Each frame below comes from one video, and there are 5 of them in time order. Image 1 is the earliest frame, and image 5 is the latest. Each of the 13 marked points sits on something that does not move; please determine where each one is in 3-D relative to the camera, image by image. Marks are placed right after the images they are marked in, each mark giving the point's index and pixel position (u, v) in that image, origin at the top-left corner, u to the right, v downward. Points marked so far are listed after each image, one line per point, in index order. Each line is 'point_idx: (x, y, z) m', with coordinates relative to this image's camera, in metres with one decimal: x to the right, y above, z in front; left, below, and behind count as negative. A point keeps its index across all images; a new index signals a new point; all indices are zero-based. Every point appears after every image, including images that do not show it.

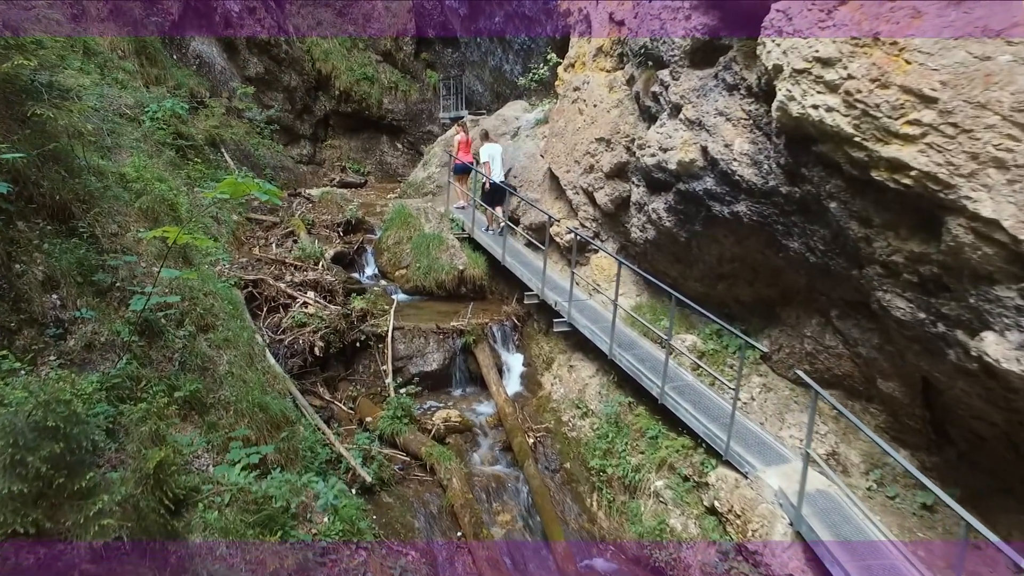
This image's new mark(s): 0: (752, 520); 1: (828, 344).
0: (+1.1, -1.1, +4.2) m
1: (+1.6, -0.3, +4.7) m
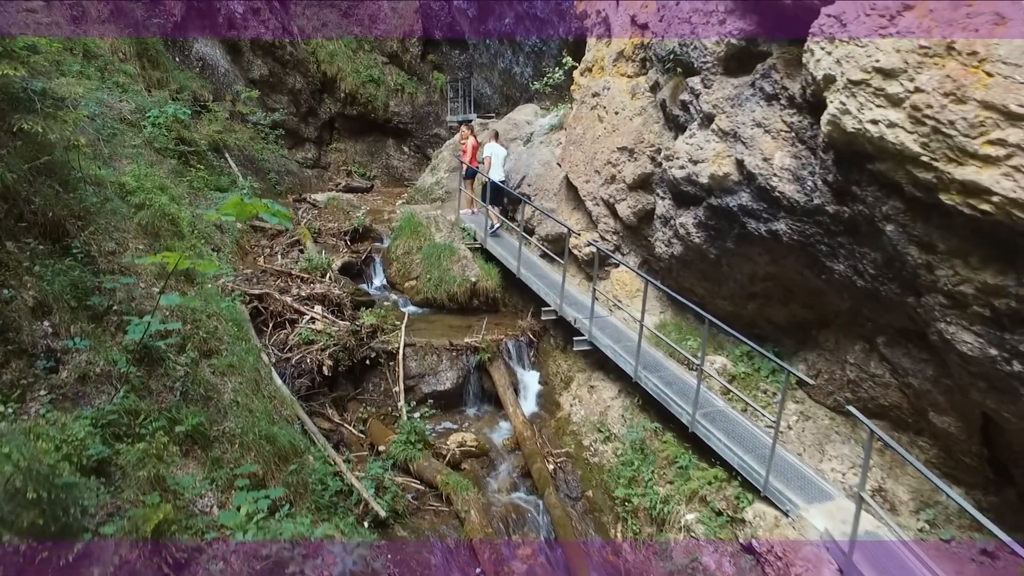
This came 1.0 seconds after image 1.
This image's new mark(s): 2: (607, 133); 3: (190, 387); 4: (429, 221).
0: (+1.2, -1.2, +3.9) m
1: (+1.7, -0.4, +4.3) m
2: (+0.7, +1.1, +6.5) m
3: (-1.5, -0.5, +4.2) m
4: (-0.8, +0.6, +8.9) m
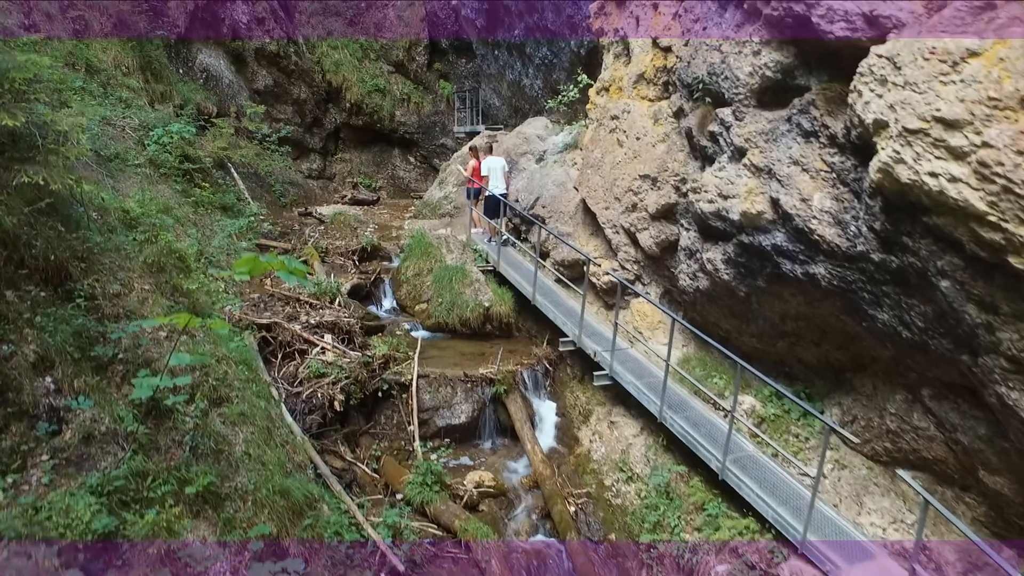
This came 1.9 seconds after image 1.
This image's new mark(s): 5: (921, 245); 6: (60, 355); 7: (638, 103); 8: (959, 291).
0: (+1.3, -1.4, +3.7) m
1: (+1.8, -0.6, +4.1) m
2: (+0.8, +0.9, +6.3) m
3: (-1.4, -0.7, +4.0) m
4: (-0.7, +0.4, +8.7) m
5: (+1.5, +0.2, +3.4) m
6: (-1.8, -0.3, +3.7) m
7: (+0.9, +1.3, +6.4) m
8: (+1.6, 0.0, +3.3) m
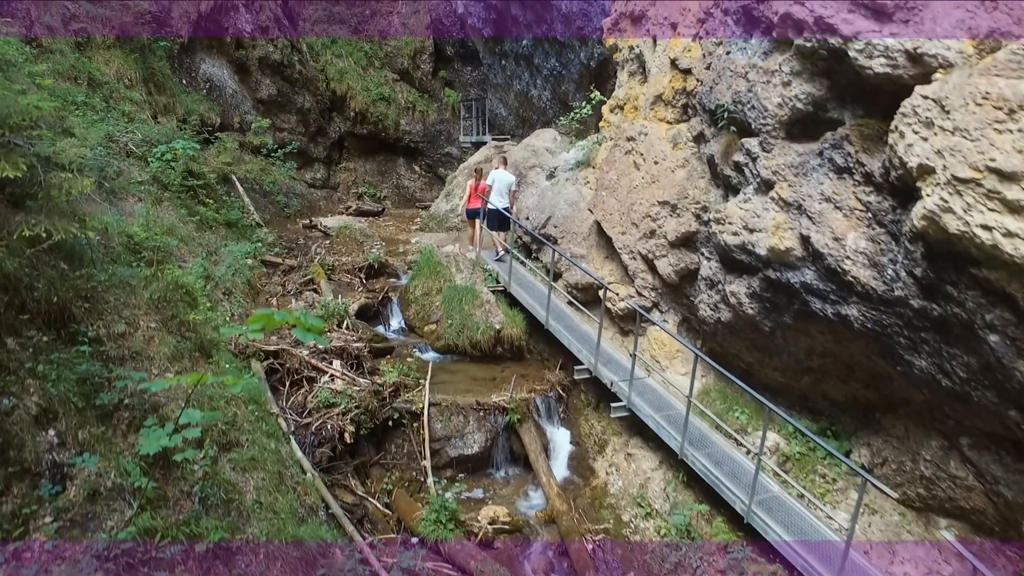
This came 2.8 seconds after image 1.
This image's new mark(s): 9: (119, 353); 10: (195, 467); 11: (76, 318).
0: (+1.4, -1.6, +3.6) m
1: (+1.9, -0.8, +4.0) m
2: (+0.9, +0.7, +6.1) m
3: (-1.3, -0.8, +3.8) m
4: (-0.6, +0.3, +8.6) m
5: (+1.6, 0.0, +3.2) m
6: (-1.7, -0.5, +3.5) m
7: (+1.0, +1.1, +6.3) m
8: (+1.7, -0.2, +3.1) m
9: (-1.8, -0.3, +4.1) m
10: (-1.3, -0.8, +3.8) m
11: (-1.9, -0.1, +4.0) m
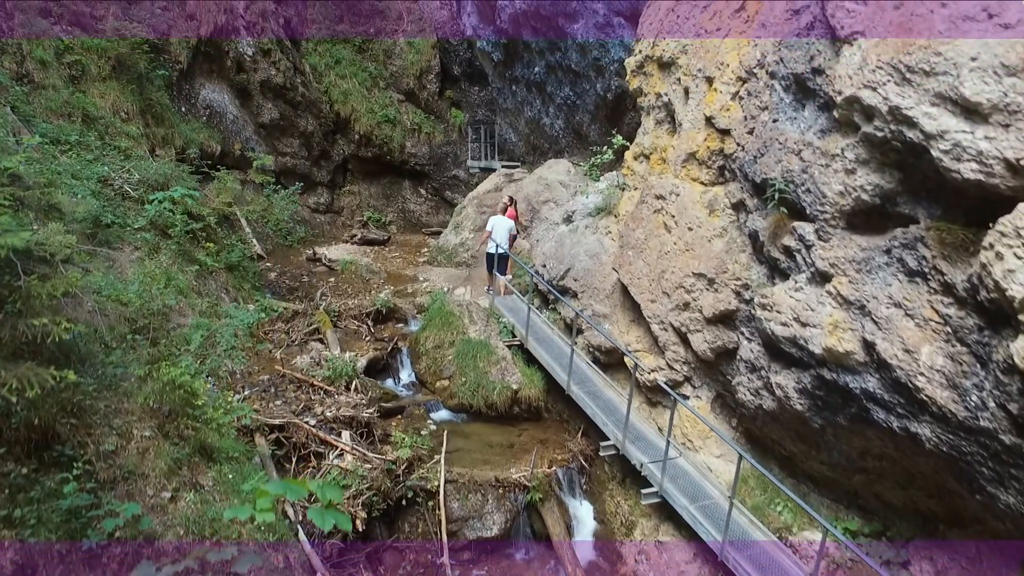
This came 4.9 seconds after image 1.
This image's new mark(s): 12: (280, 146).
0: (+1.6, -2.1, +3.2) m
1: (+2.1, -1.3, +3.6) m
2: (+1.0, +0.3, +5.7) m
3: (-1.1, -1.3, +3.4) m
4: (-0.5, -0.2, +8.1) m
5: (+1.7, -0.5, +2.8) m
6: (-1.6, -0.9, +3.1) m
7: (+1.1, +0.7, +5.9) m
8: (+1.8, -0.7, +2.7) m
9: (-1.6, -0.7, +3.7) m
10: (-1.2, -1.2, +3.4) m
11: (-1.8, -0.6, +3.6) m
12: (-3.3, +2.0, +12.8) m
